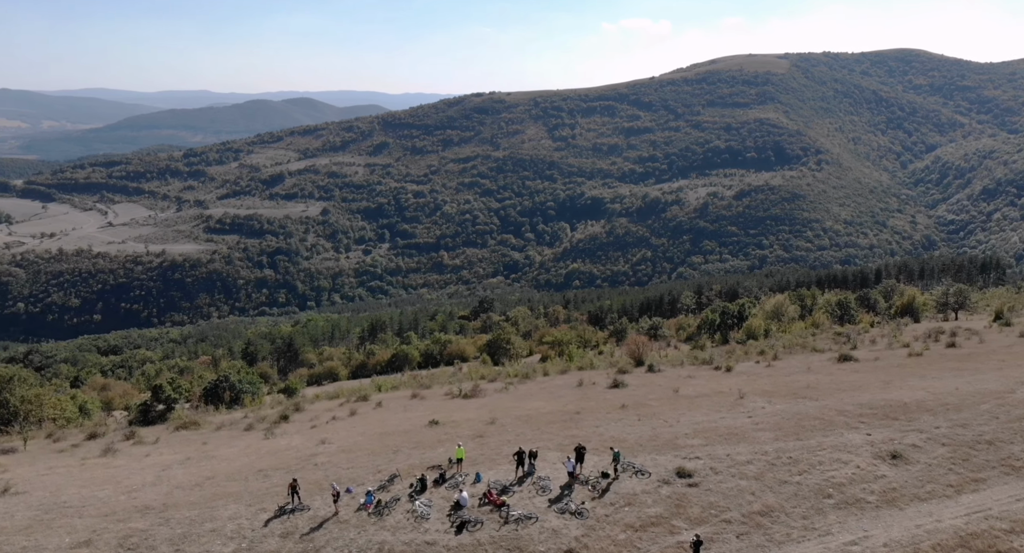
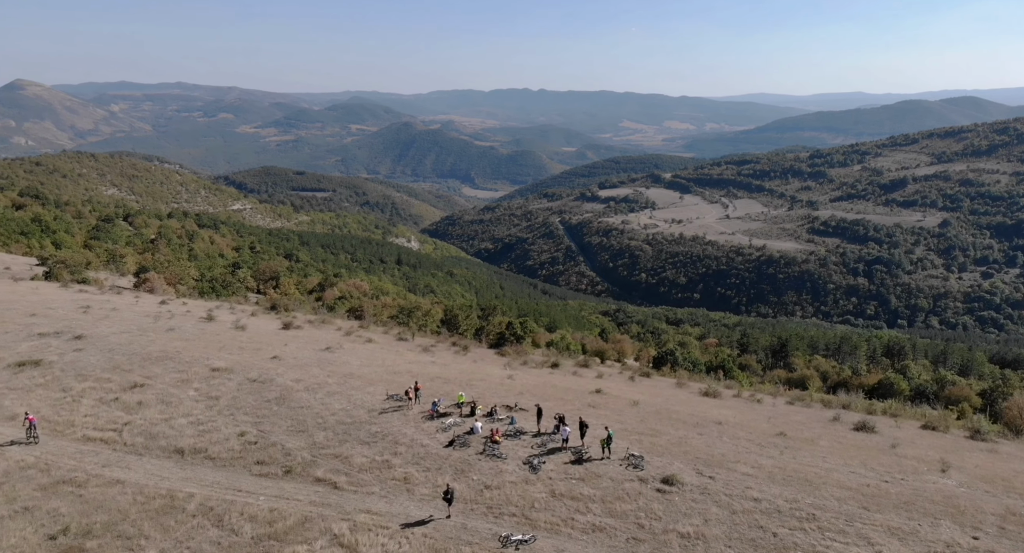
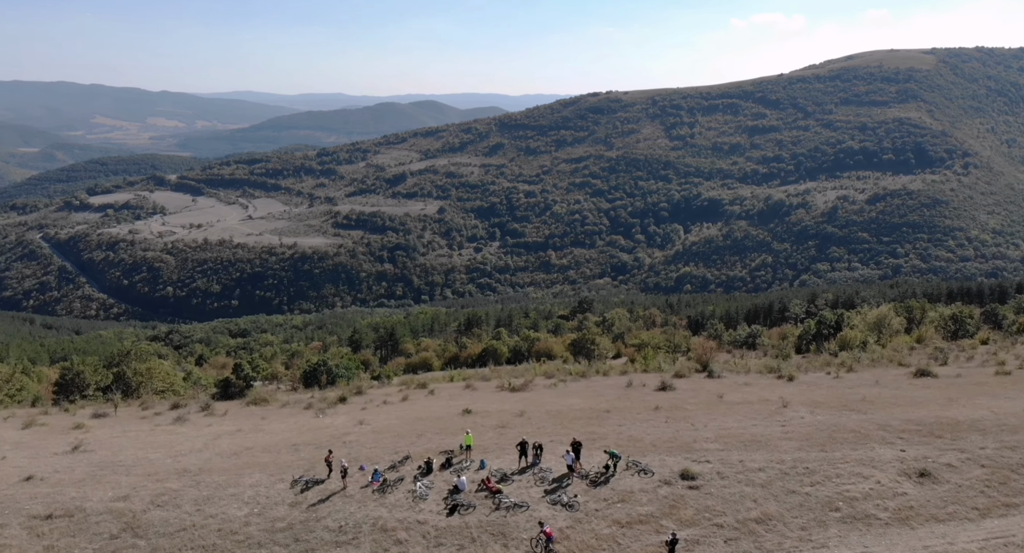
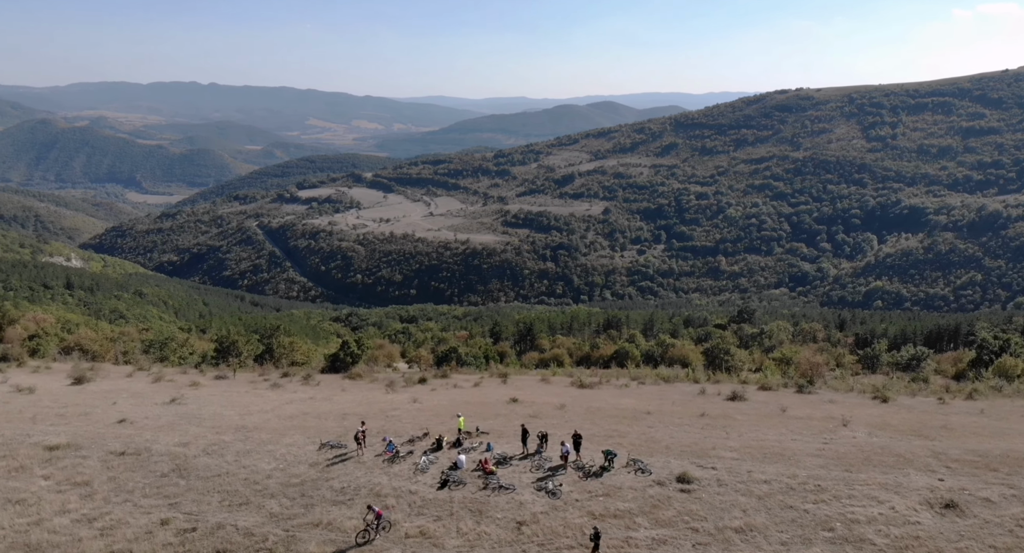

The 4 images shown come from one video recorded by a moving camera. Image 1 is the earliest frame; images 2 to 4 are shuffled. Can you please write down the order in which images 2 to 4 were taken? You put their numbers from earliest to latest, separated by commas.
3, 4, 2
